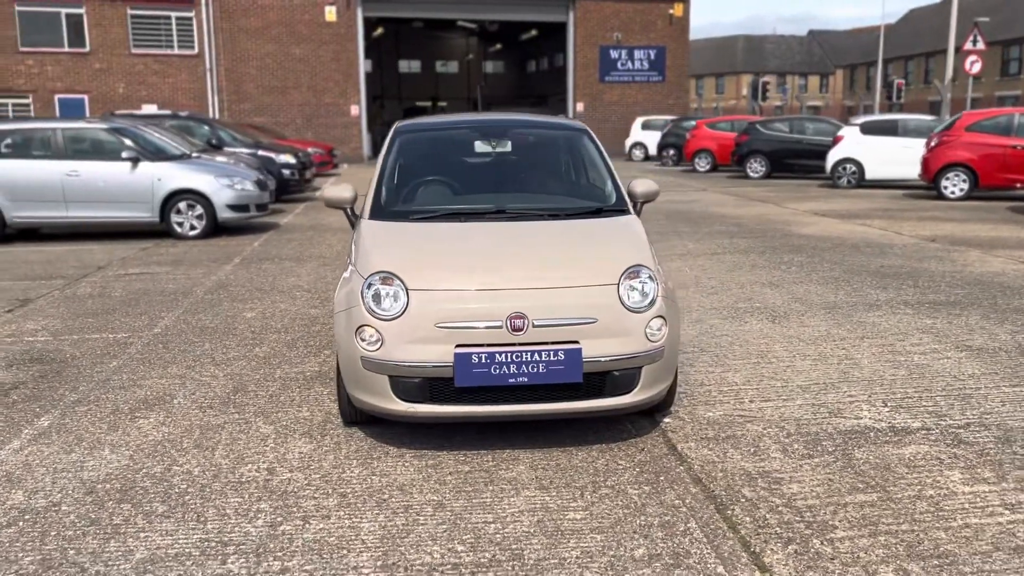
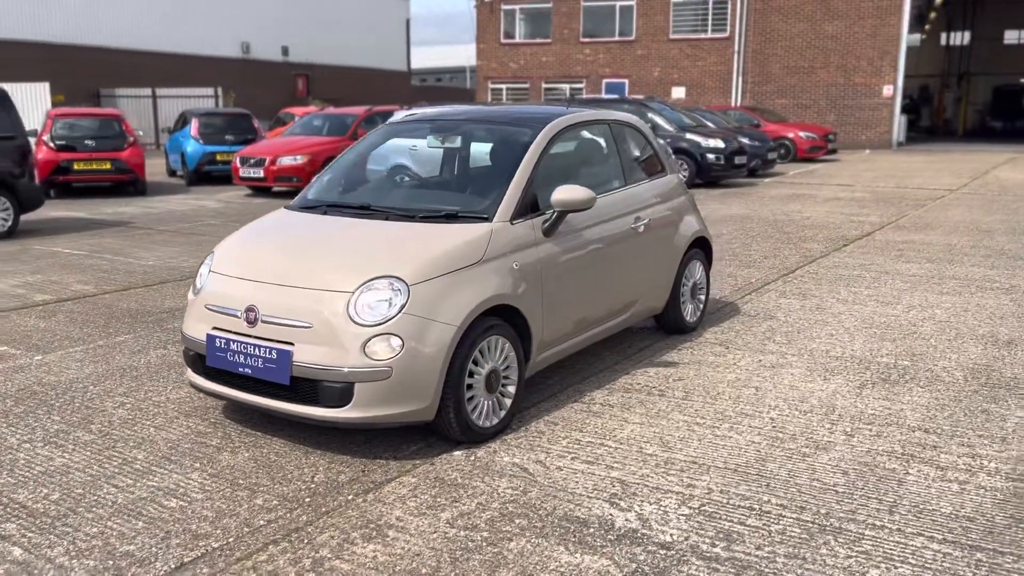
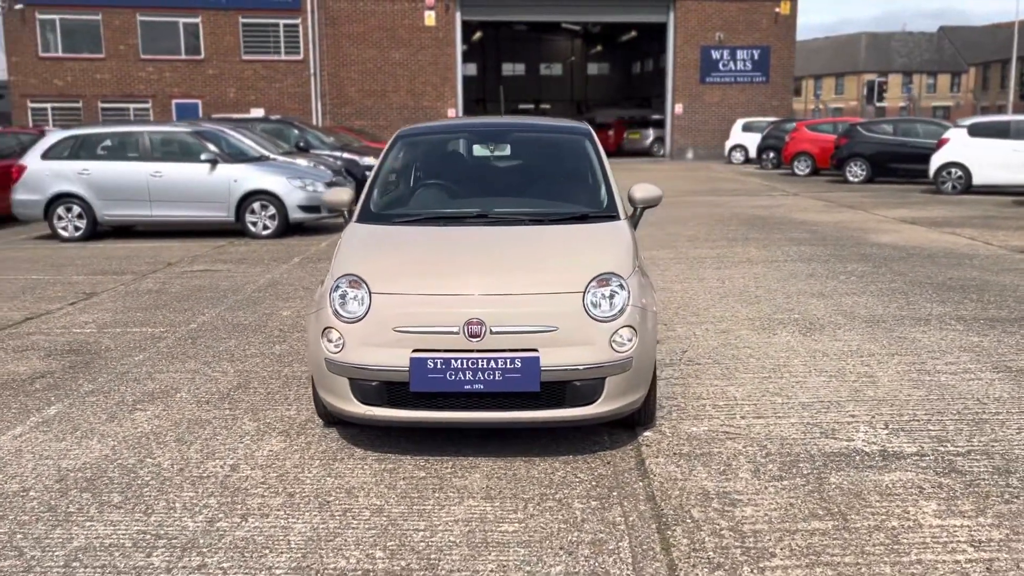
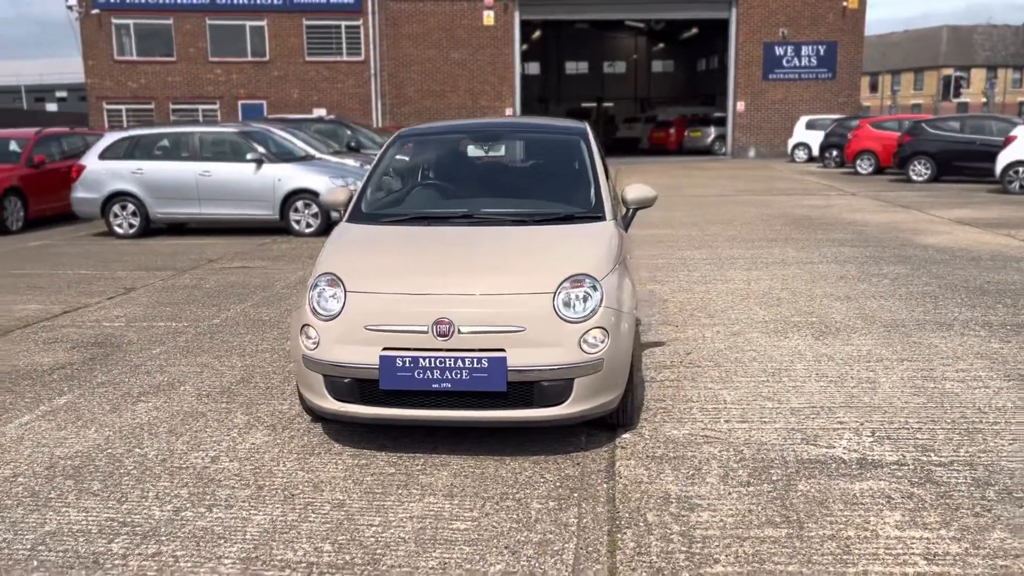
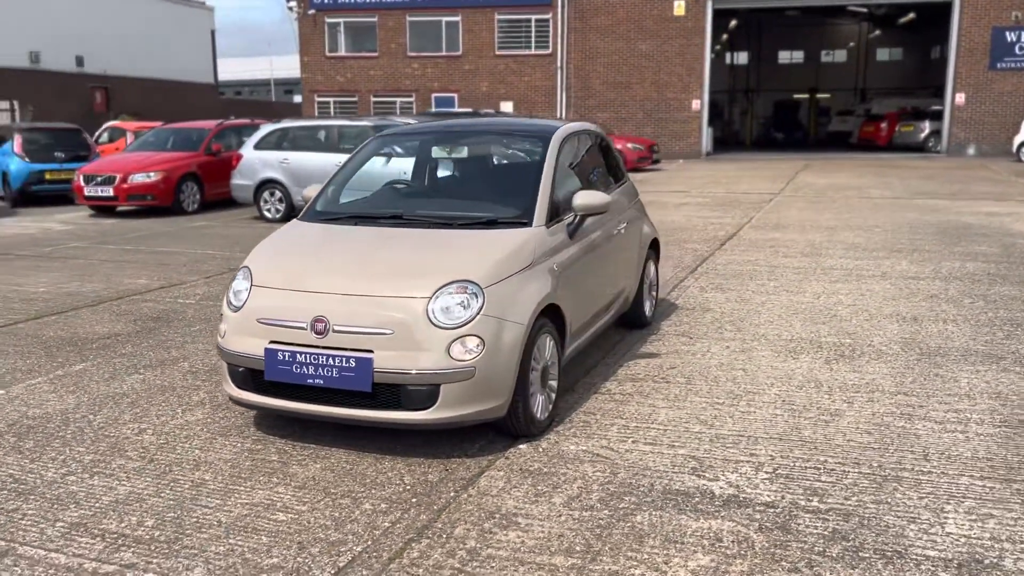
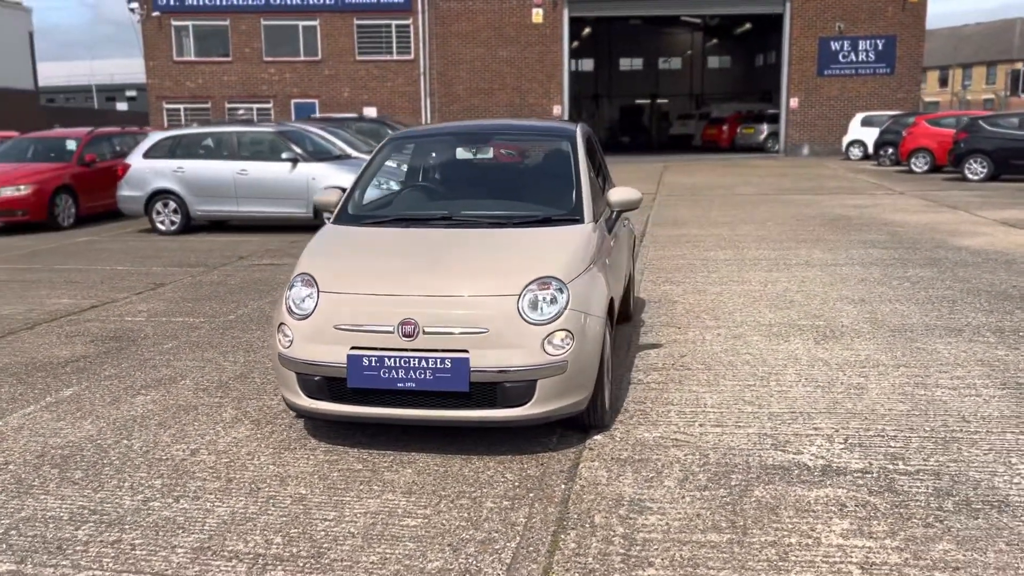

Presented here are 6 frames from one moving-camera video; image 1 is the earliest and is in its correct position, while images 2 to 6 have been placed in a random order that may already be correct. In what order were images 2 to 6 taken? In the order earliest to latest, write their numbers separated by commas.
3, 4, 6, 5, 2
